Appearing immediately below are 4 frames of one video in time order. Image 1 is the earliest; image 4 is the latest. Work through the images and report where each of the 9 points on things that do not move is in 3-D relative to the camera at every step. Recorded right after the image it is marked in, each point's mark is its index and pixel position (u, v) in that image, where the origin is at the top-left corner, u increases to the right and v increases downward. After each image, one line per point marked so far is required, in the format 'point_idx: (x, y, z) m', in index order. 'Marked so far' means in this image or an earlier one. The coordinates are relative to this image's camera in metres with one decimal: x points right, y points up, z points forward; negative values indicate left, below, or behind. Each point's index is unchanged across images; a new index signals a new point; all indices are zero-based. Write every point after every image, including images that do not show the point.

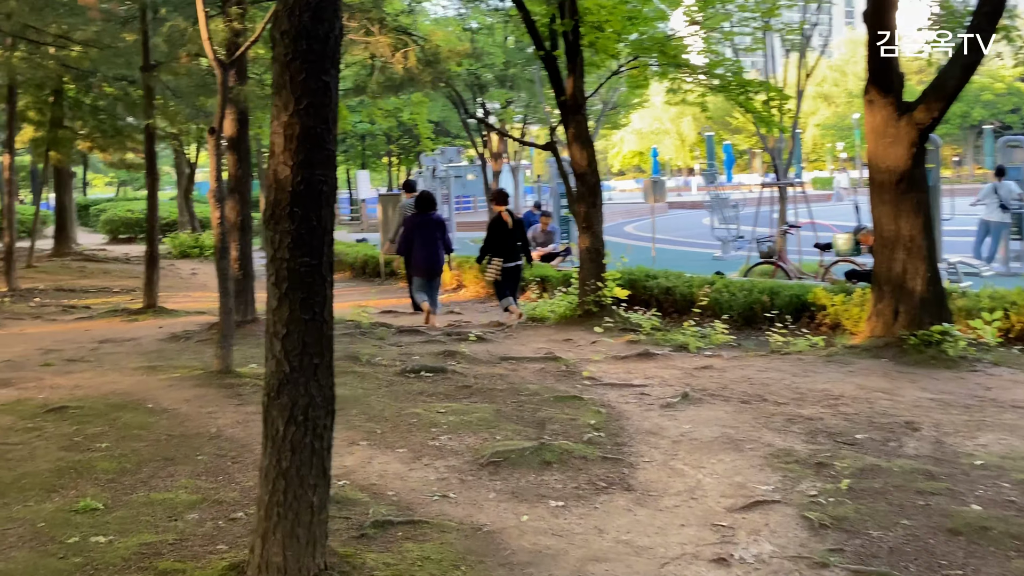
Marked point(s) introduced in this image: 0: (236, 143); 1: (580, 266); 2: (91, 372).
0: (-2.2, +1.1, +7.7) m
1: (+0.6, +0.2, +9.0) m
2: (-2.7, -0.5, +6.2) m
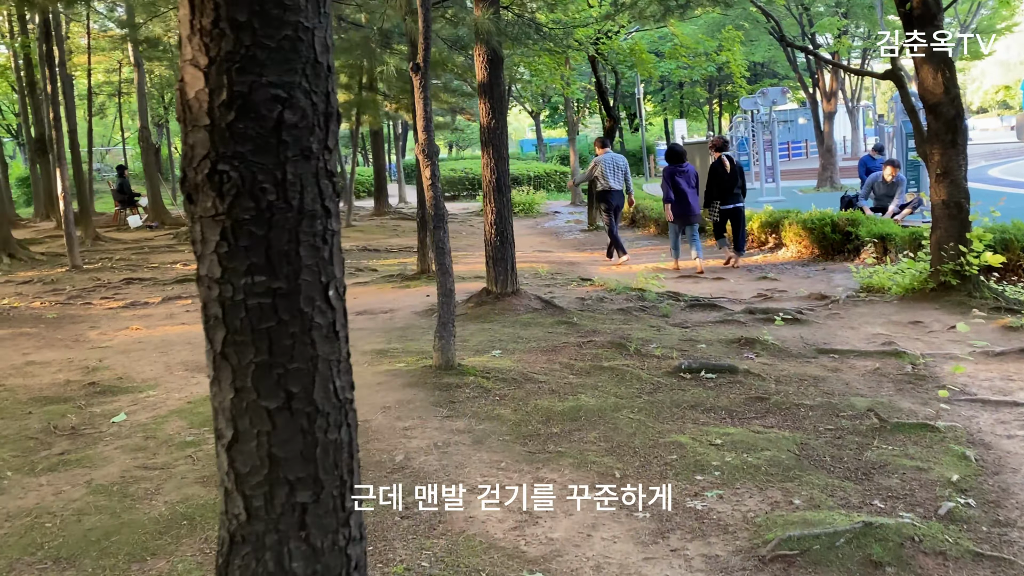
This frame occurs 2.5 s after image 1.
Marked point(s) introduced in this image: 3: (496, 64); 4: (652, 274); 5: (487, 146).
0: (-0.2, +1.3, +6.5) m
1: (+3.0, +0.5, +6.9) m
2: (-1.1, -0.4, +5.3) m
3: (-0.1, +1.5, +6.5) m
4: (+1.5, +0.2, +10.3) m
5: (-0.2, +1.0, +6.6) m
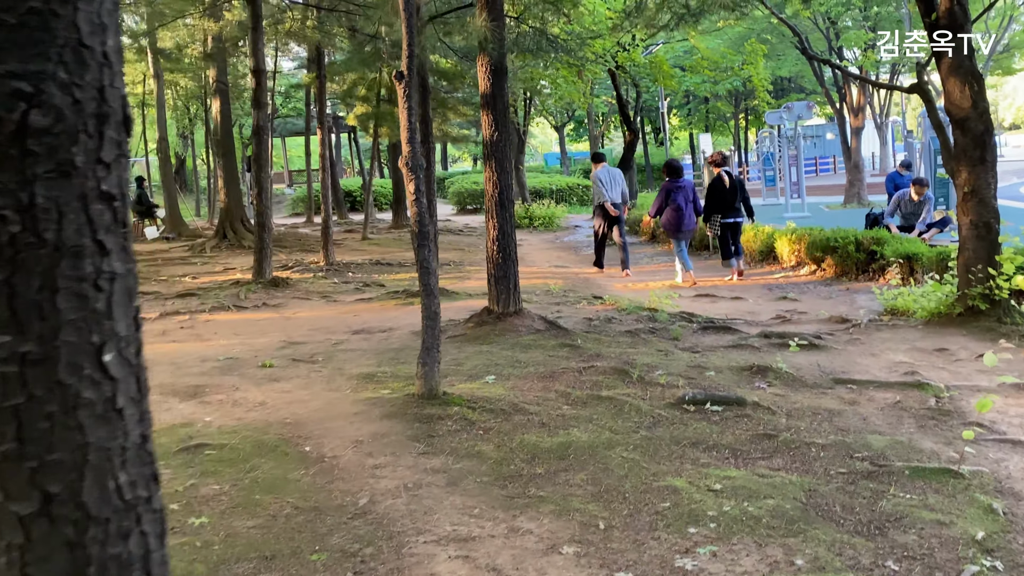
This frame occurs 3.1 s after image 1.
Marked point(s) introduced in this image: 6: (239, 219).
0: (-0.1, +1.2, +6.3) m
1: (+3.0, +0.3, +6.5) m
2: (-1.1, -0.5, +5.1) m
3: (-0.1, +1.4, +6.2) m
4: (+1.6, 0.0, +9.9) m
5: (-0.1, +0.8, +6.3) m
6: (-4.6, +1.2, +16.4) m
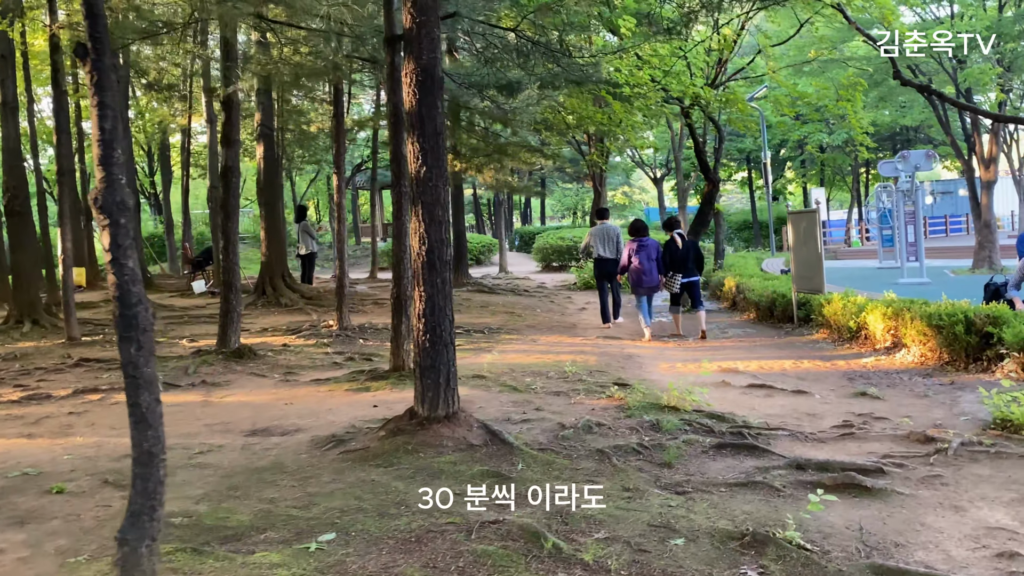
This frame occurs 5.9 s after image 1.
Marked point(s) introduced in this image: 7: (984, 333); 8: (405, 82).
0: (-0.5, +0.7, +4.6) m
1: (+2.7, -0.3, +4.5) m
2: (-1.6, -0.8, +3.5) m
3: (-0.4, +0.9, +4.6) m
4: (+1.6, -0.7, +8.0) m
5: (-0.5, +0.4, +4.6) m
6: (-3.7, +0.2, +15.2) m
7: (+3.8, -0.4, +7.9) m
8: (-0.5, +0.9, +4.7) m
